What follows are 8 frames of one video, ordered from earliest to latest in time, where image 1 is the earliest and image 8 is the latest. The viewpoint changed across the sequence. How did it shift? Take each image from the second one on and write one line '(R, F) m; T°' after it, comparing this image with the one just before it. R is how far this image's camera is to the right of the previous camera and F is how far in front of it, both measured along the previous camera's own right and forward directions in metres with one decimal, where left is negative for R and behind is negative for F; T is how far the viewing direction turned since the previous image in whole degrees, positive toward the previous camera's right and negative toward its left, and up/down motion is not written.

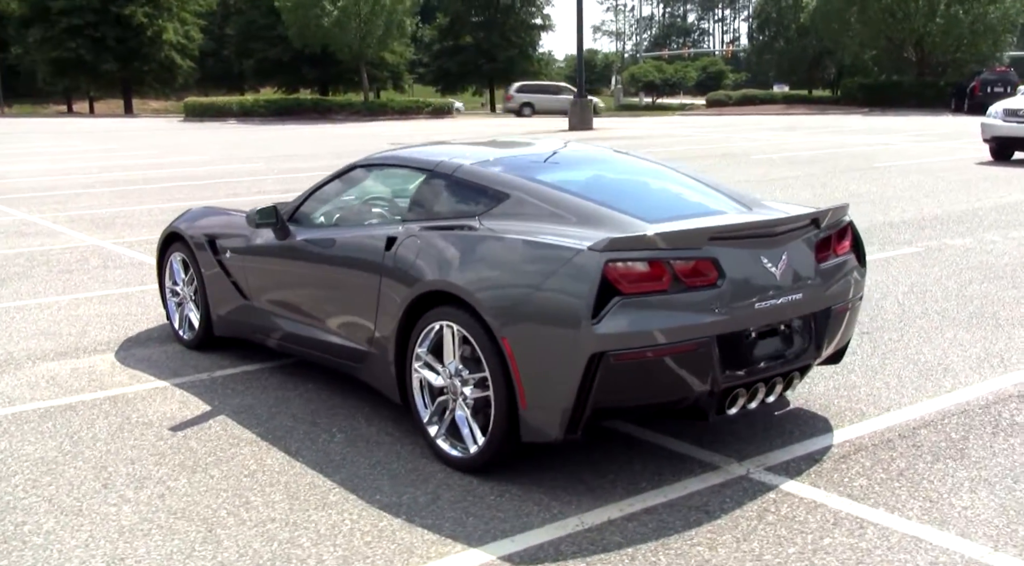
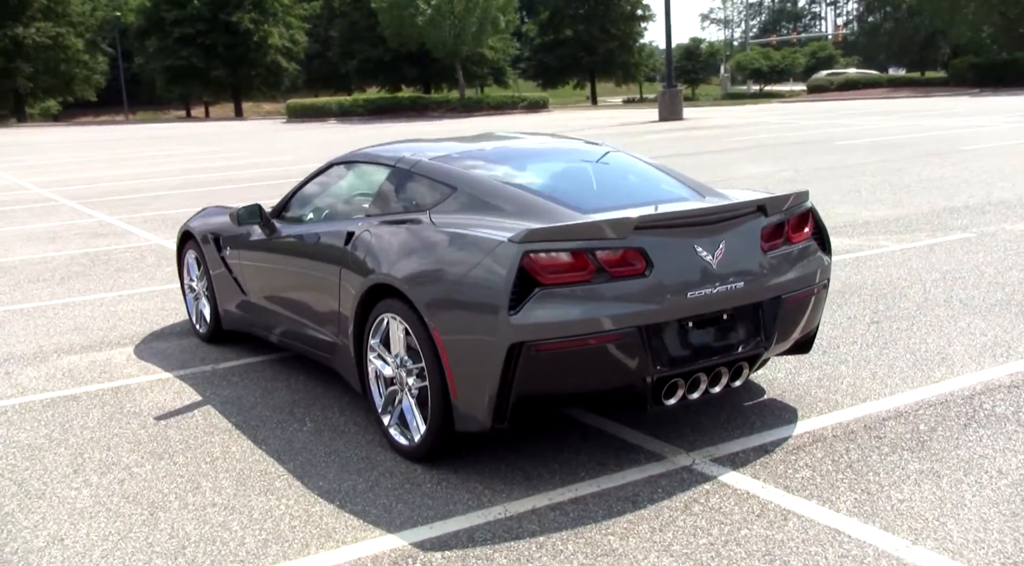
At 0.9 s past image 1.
(+0.7, 0.0) m; -6°
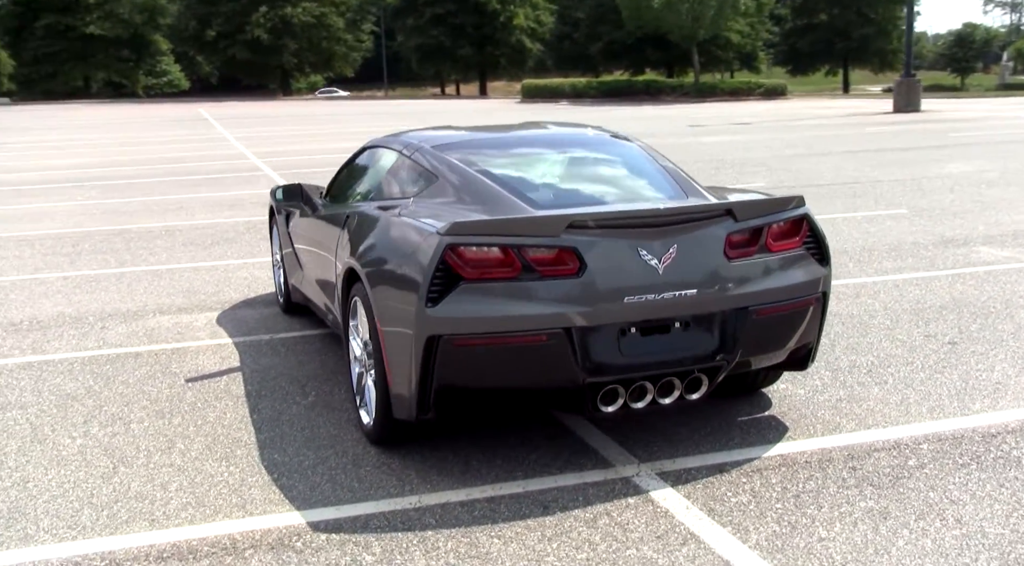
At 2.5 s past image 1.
(+1.1, +0.2) m; -13°
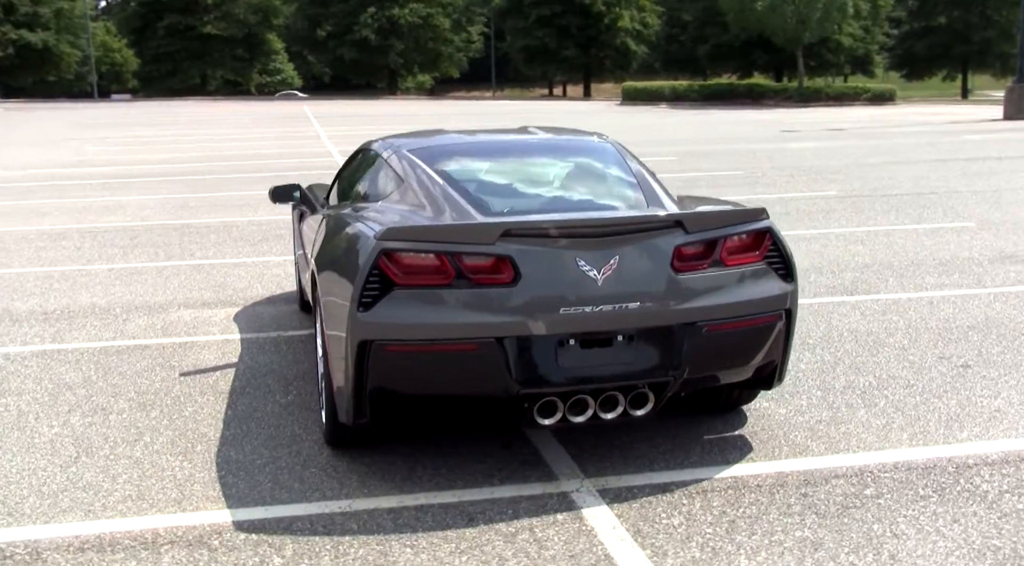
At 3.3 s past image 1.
(+0.6, +0.1) m; -6°
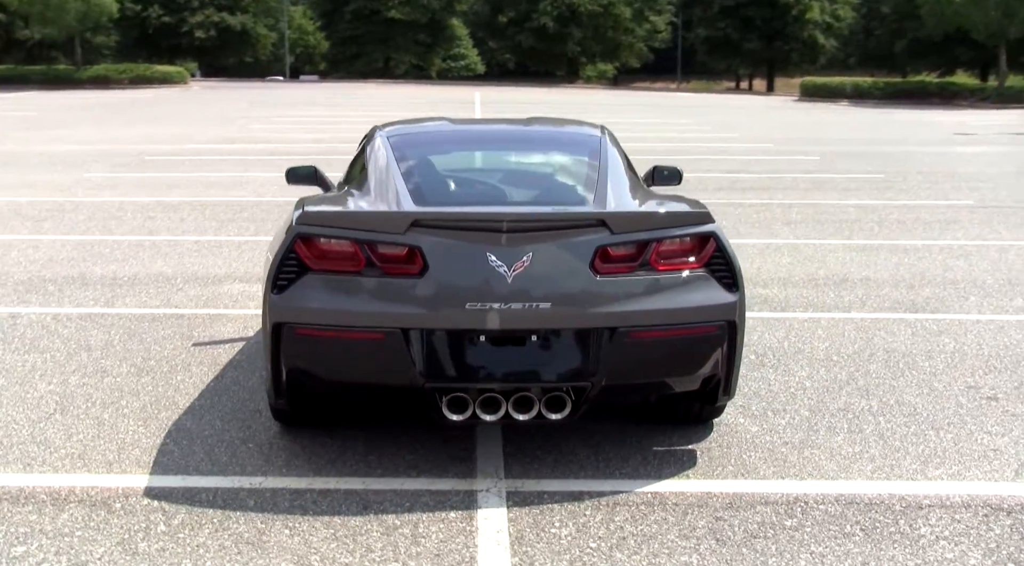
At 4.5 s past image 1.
(+1.0, +0.1) m; -10°
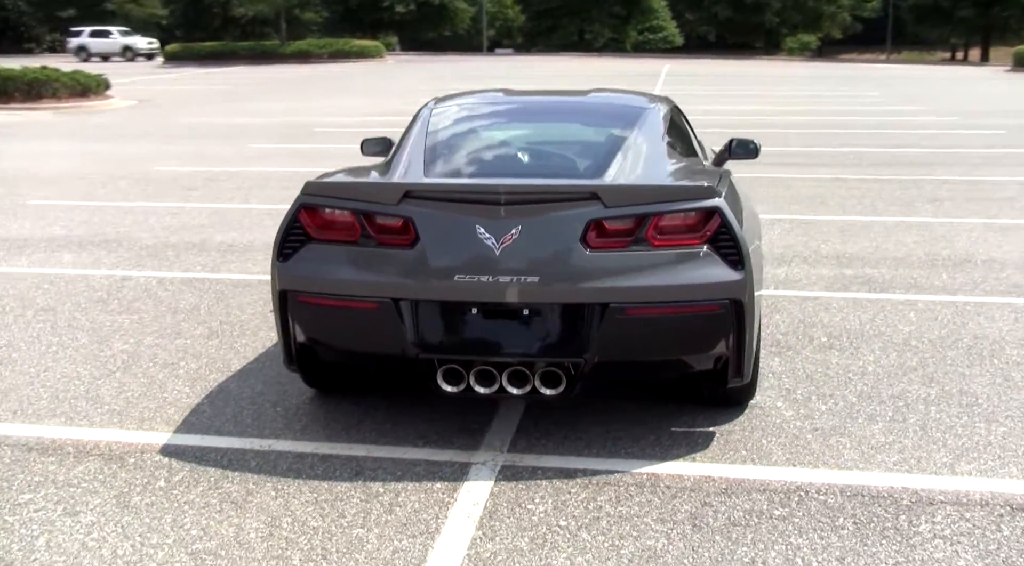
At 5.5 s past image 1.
(+0.7, +0.1) m; -10°
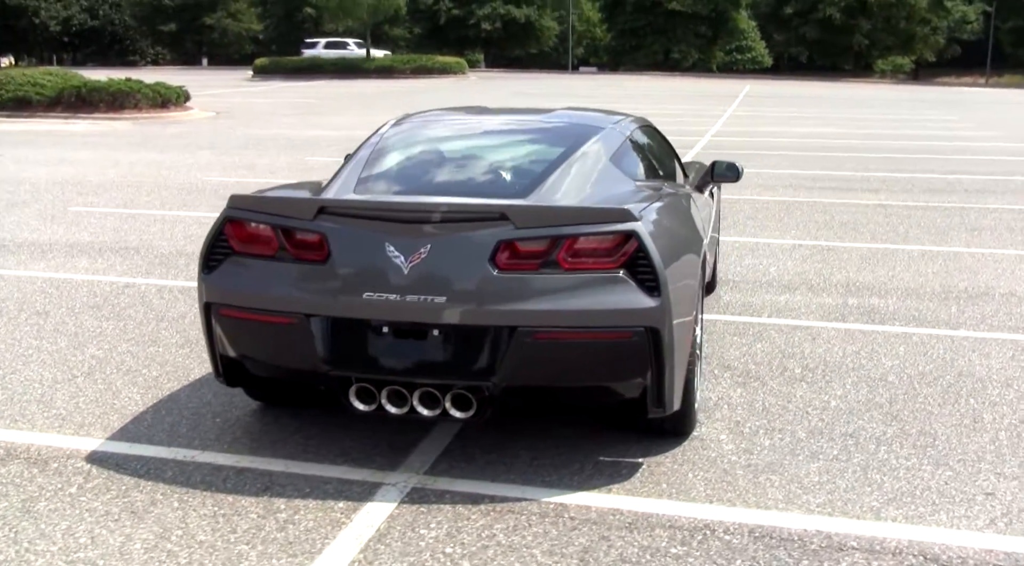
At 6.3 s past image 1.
(+0.6, +0.1) m; -5°
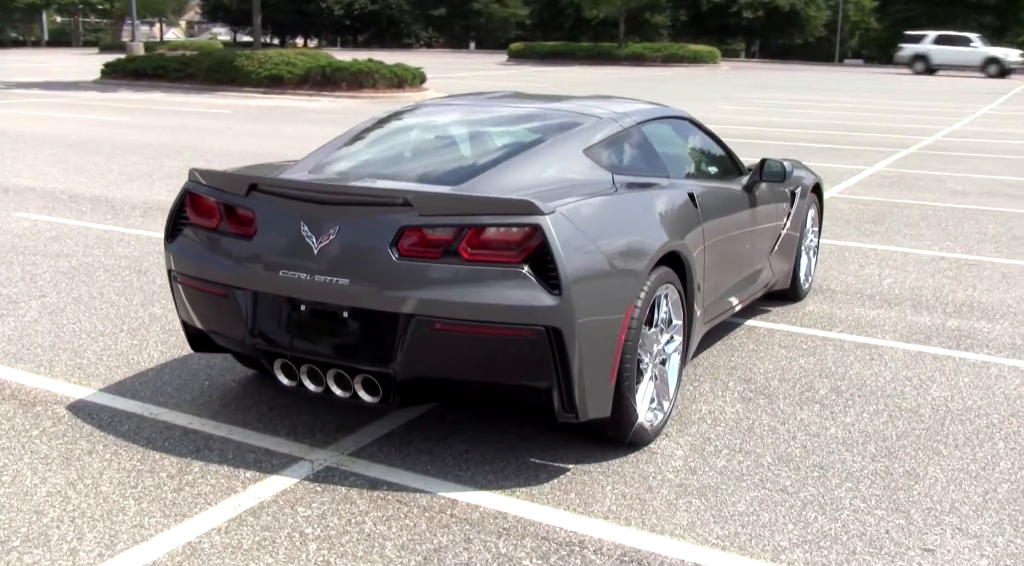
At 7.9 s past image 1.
(+1.2, +0.2) m; -14°
